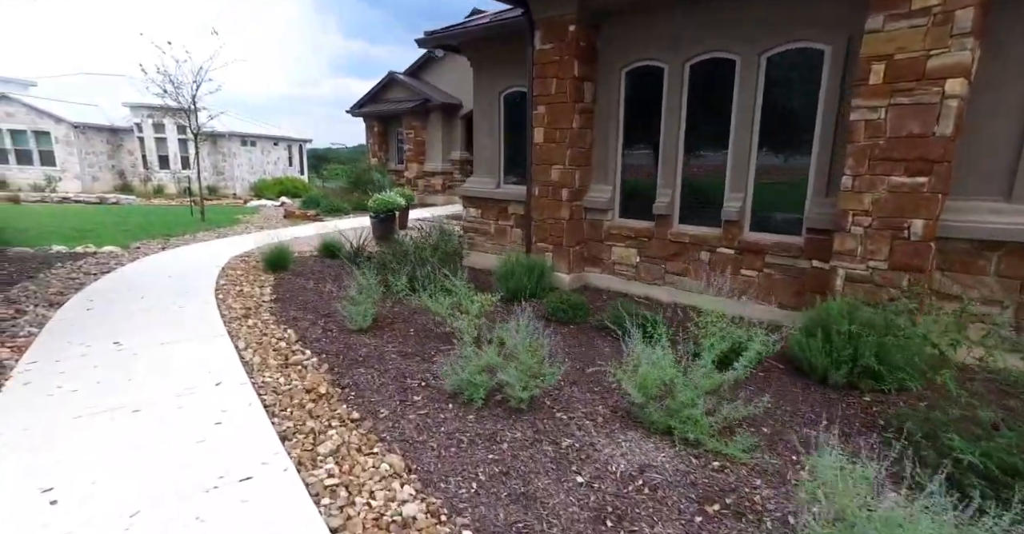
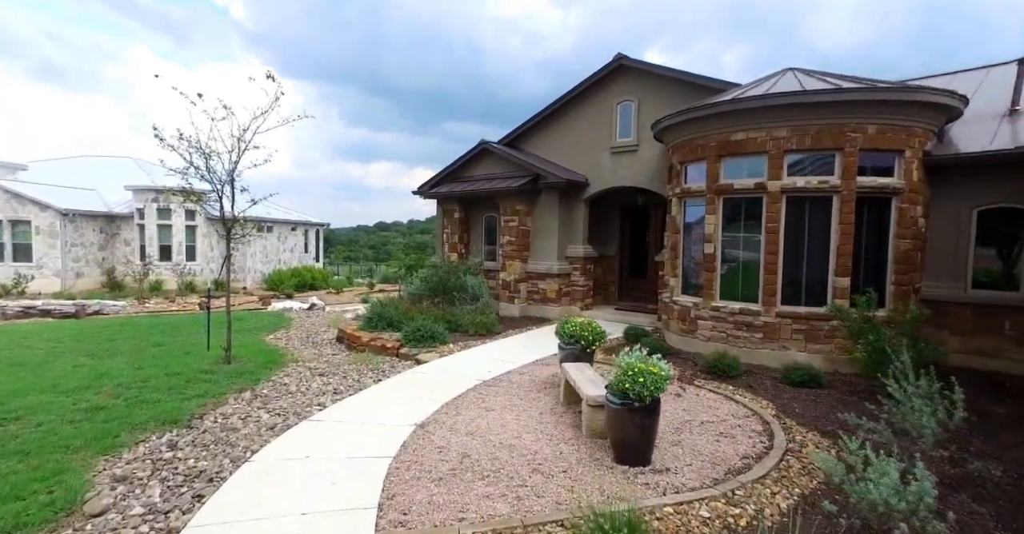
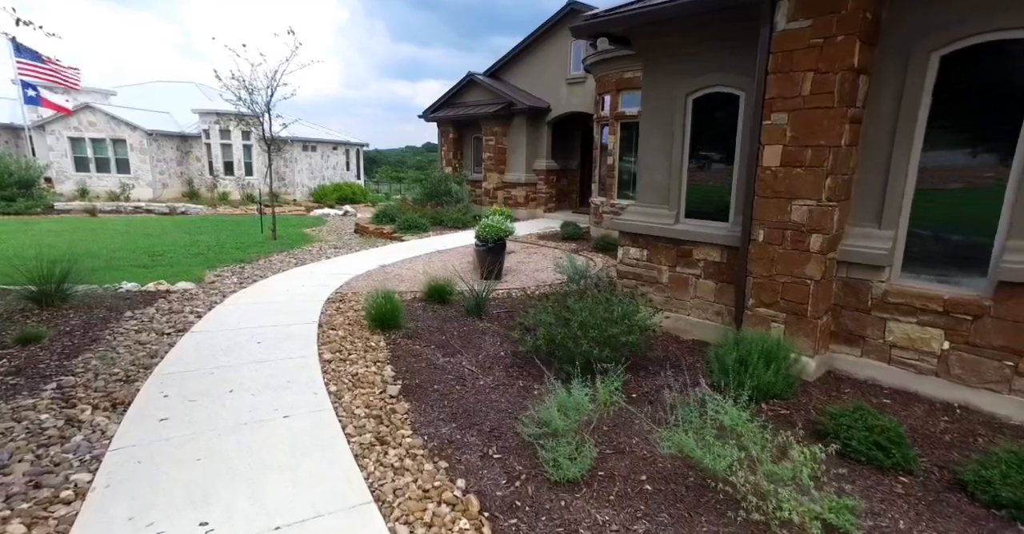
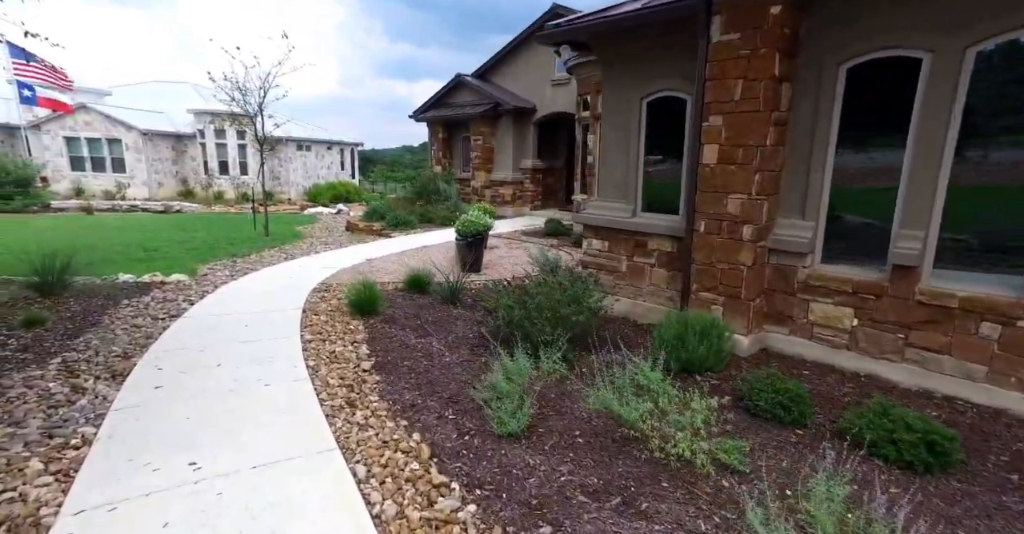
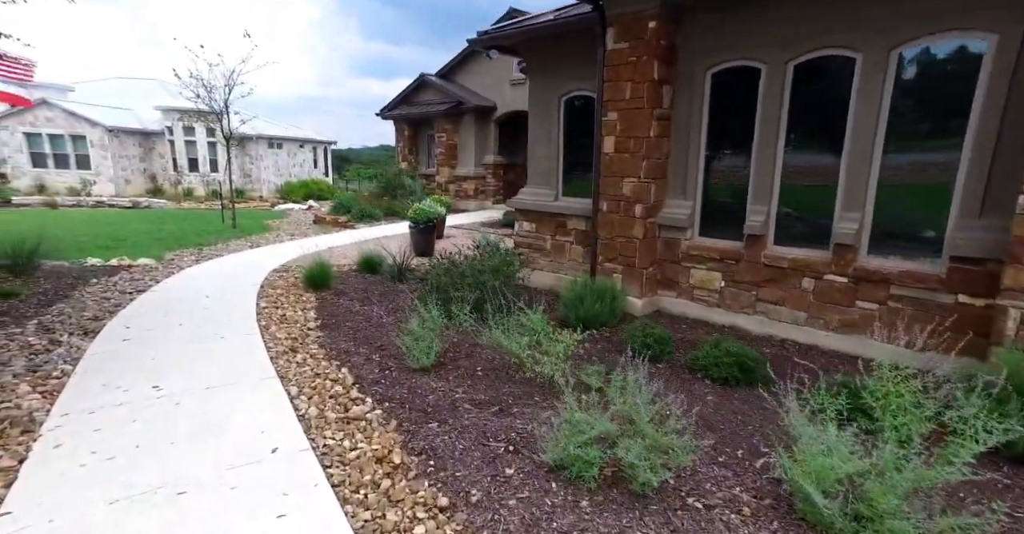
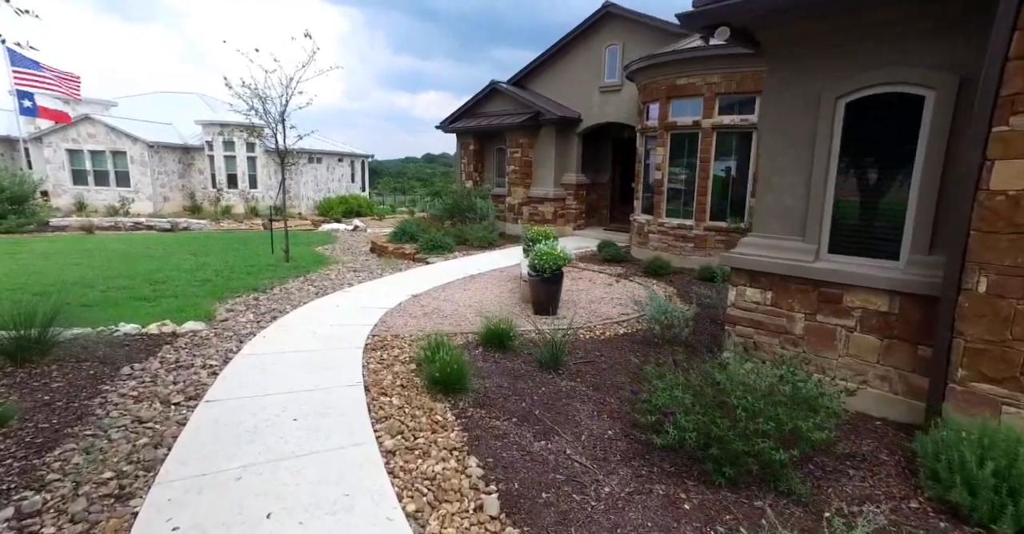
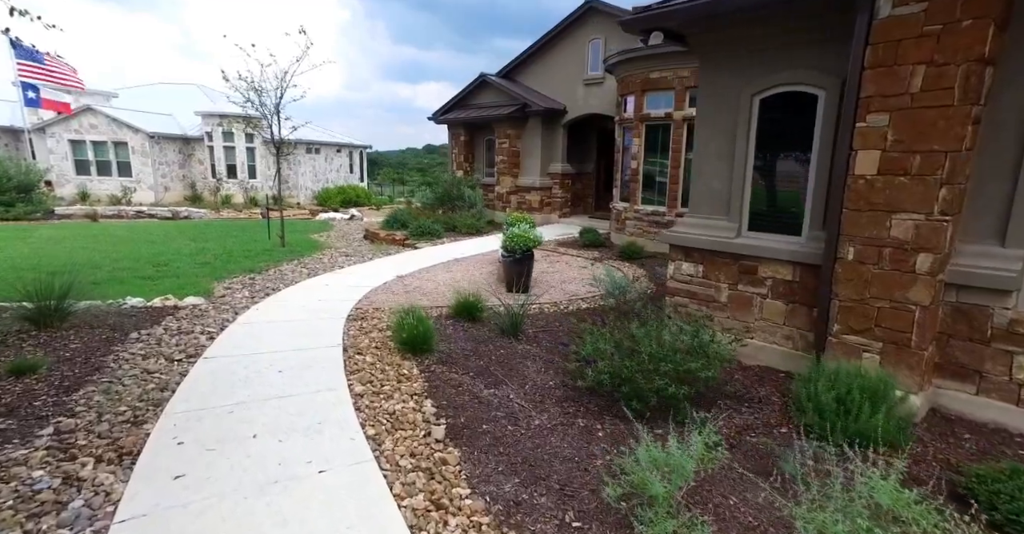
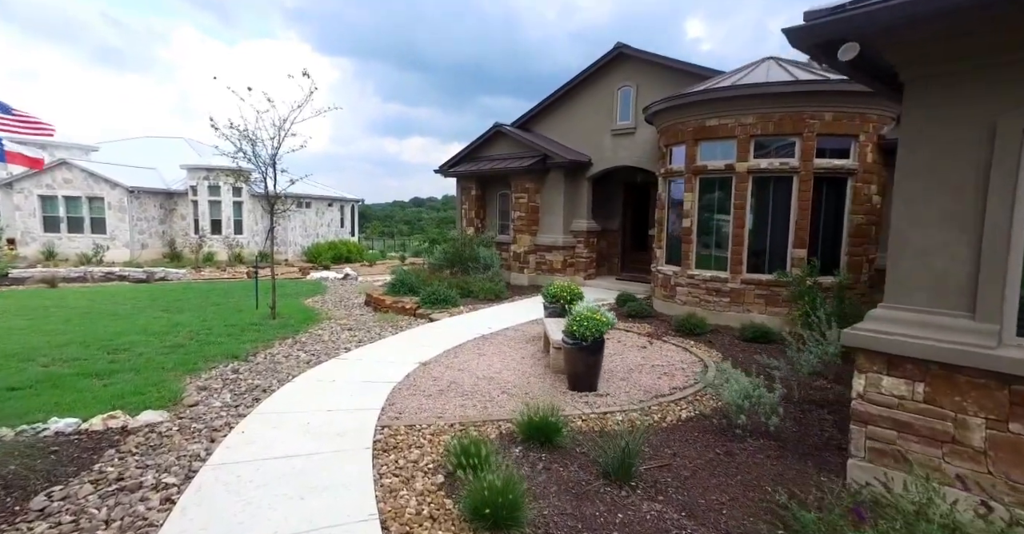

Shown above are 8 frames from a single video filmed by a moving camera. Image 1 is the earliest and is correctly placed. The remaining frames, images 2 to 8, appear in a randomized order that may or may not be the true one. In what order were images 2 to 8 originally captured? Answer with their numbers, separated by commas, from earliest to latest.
5, 4, 3, 7, 6, 8, 2
